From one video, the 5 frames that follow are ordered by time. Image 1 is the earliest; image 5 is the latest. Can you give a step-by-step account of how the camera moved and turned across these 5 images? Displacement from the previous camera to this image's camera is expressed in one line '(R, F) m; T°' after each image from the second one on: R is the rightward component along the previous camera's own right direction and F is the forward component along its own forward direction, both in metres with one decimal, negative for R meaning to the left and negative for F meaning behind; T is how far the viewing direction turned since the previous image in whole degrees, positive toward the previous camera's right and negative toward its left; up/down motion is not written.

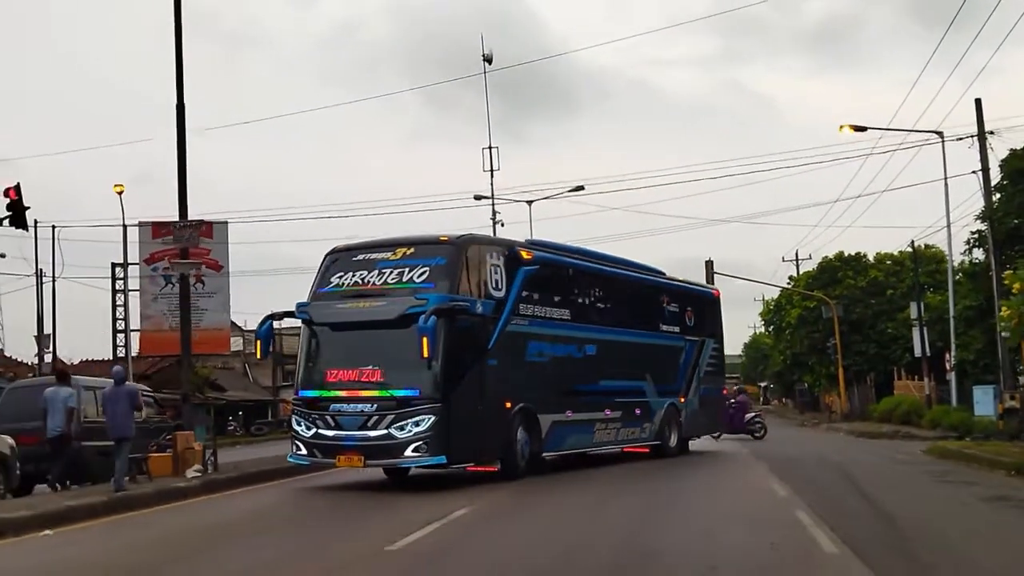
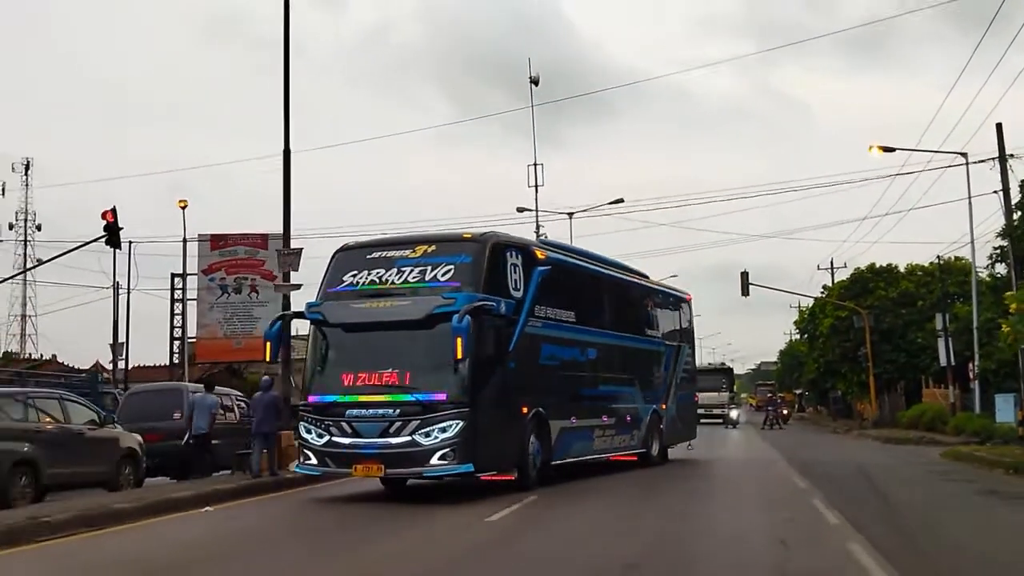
(-0.1, -0.4) m; -2°
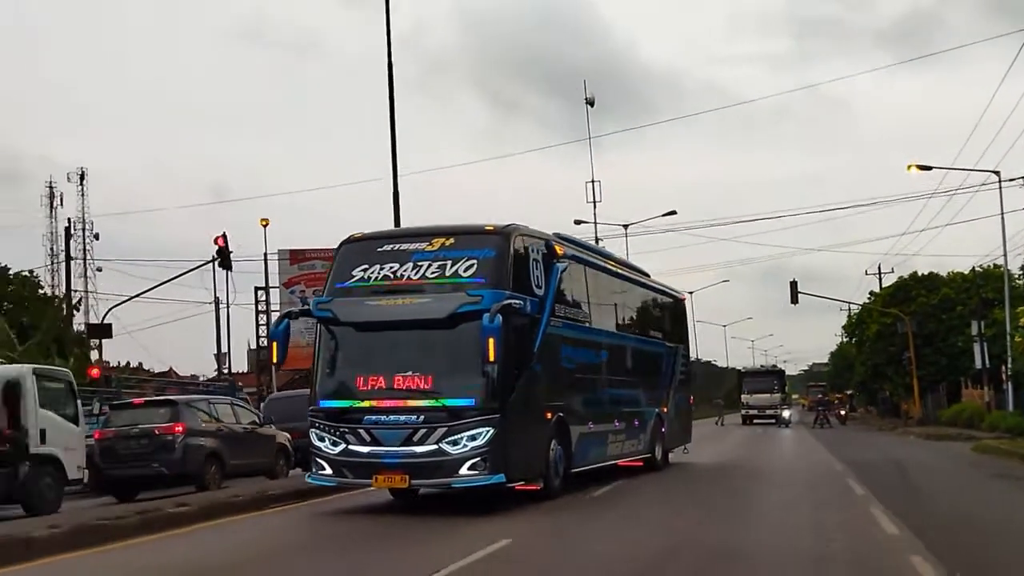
(+0.2, +0.5) m; -2°
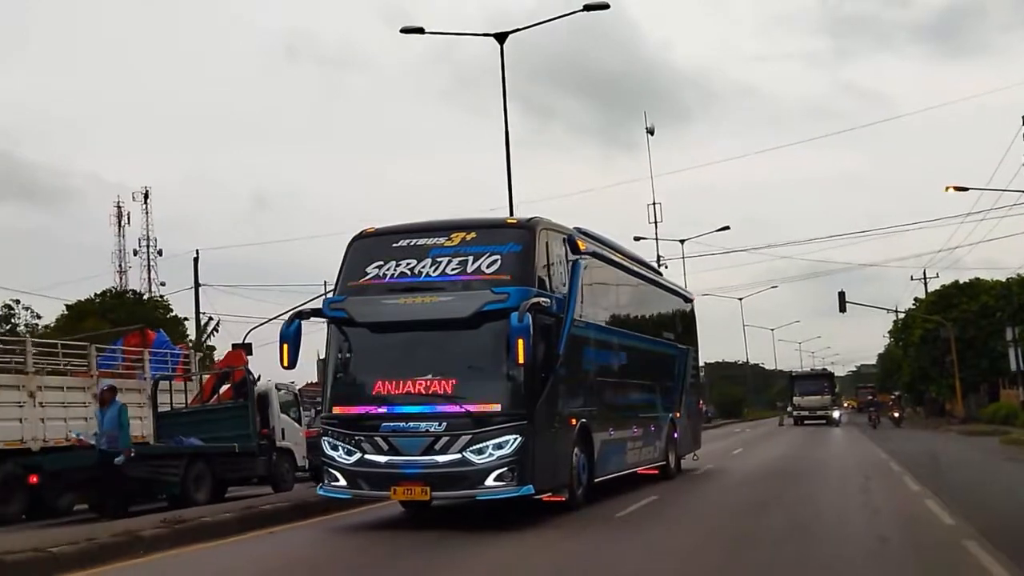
(+0.1, +0.5) m; -2°
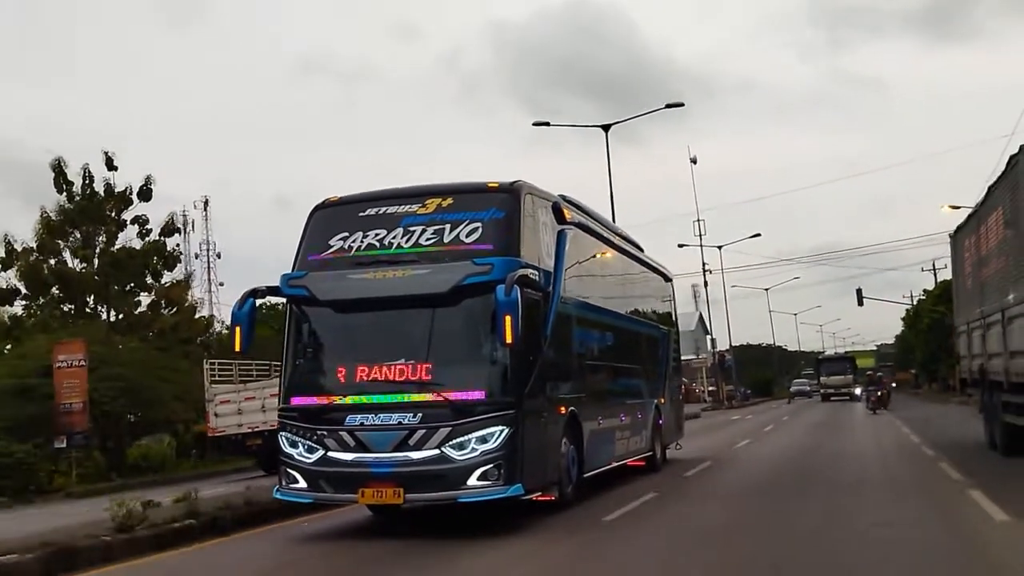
(+0.2, +0.9) m; -1°
